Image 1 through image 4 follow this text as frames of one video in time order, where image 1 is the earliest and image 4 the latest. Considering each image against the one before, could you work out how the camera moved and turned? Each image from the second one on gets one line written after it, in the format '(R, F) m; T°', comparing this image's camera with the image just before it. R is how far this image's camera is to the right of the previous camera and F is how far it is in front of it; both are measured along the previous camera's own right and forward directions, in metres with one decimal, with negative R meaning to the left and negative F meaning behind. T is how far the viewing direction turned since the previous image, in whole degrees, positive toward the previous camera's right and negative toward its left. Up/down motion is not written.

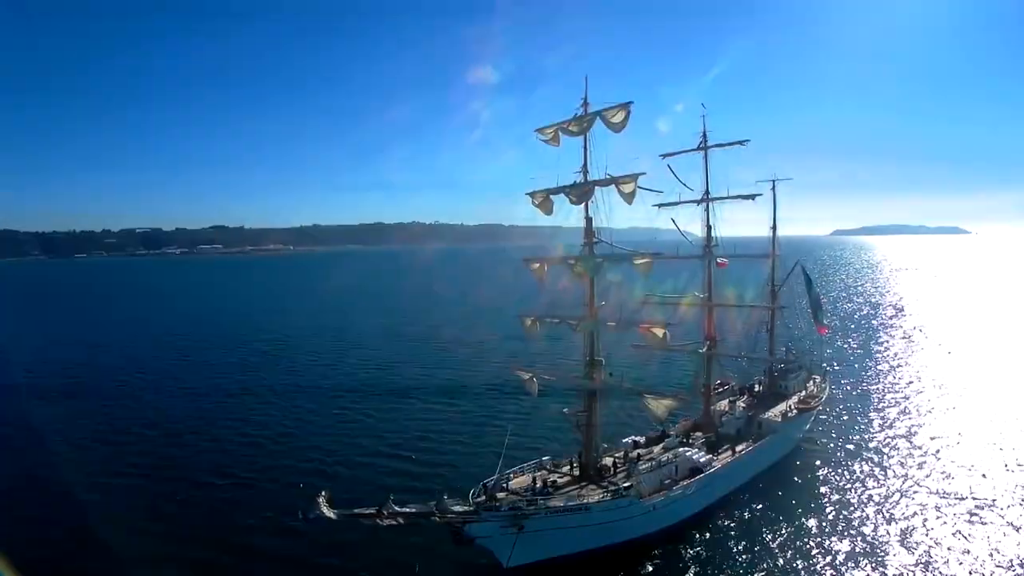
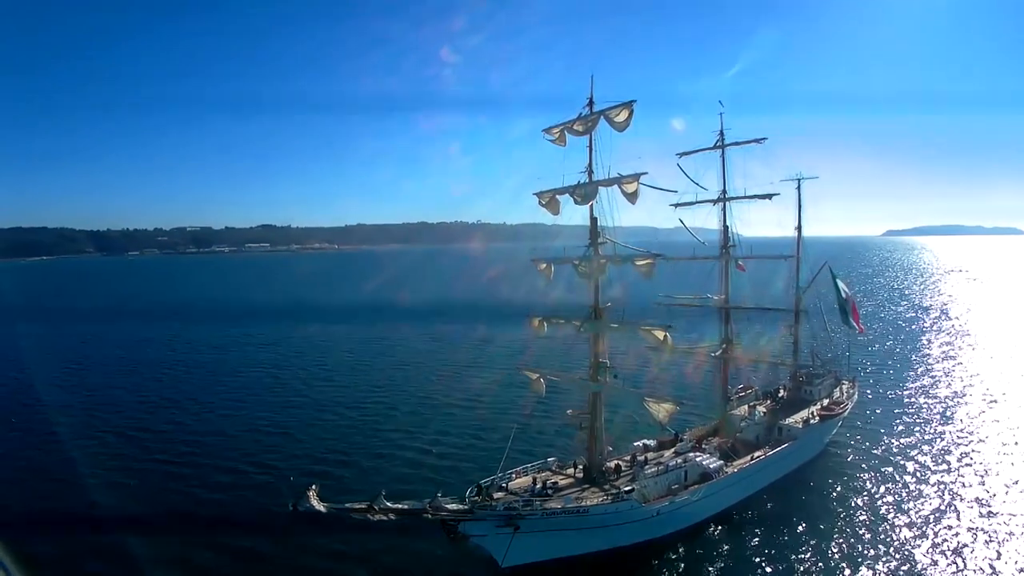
(+3.0, +0.2) m; -4°
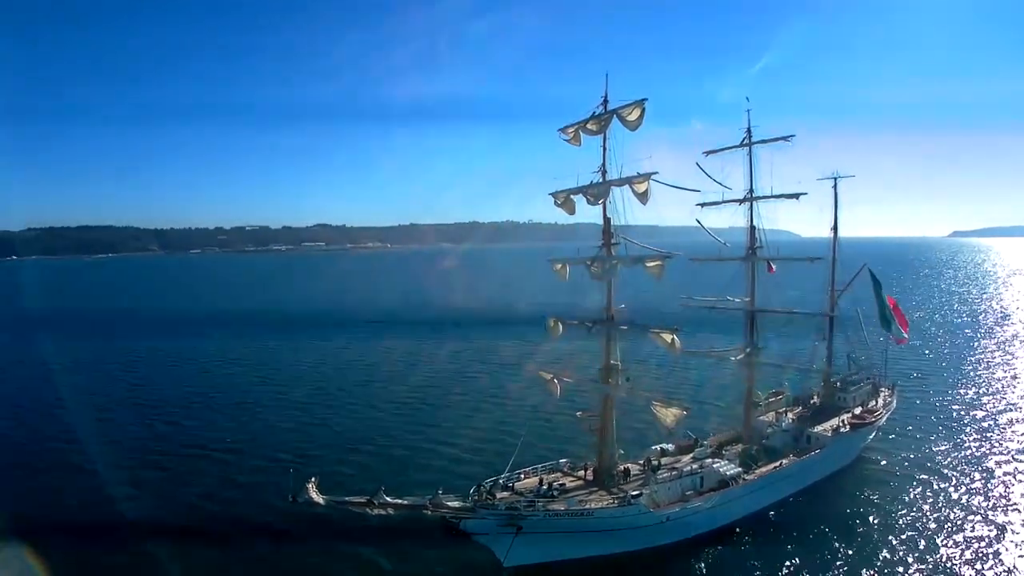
(+3.1, +0.1) m; -5°
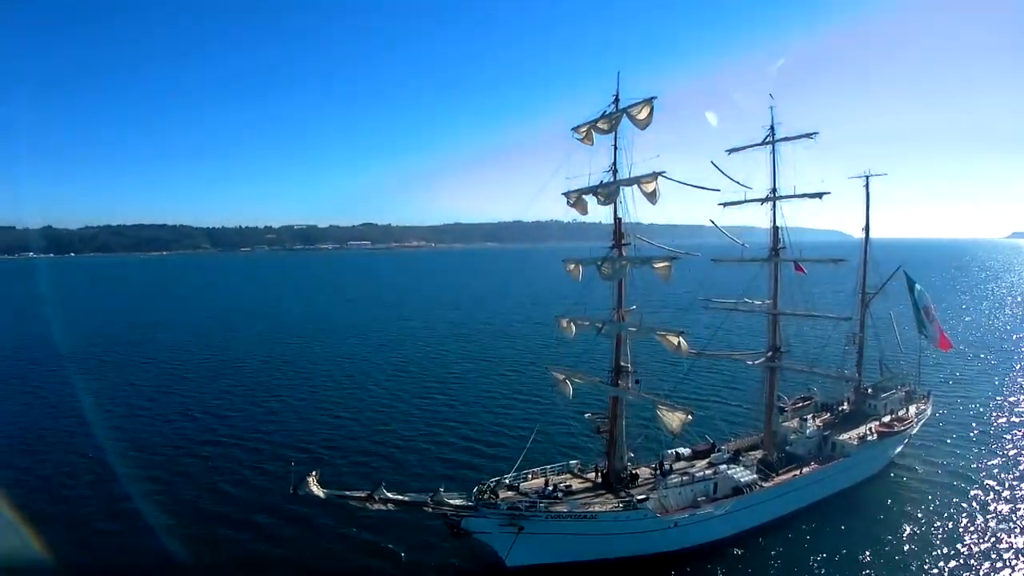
(+2.7, +0.1) m; -4°
